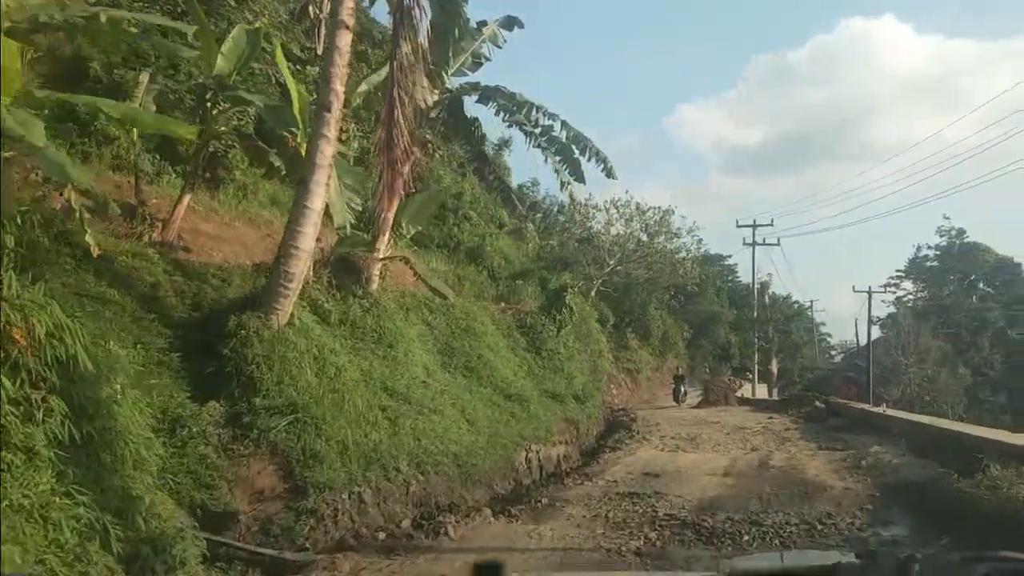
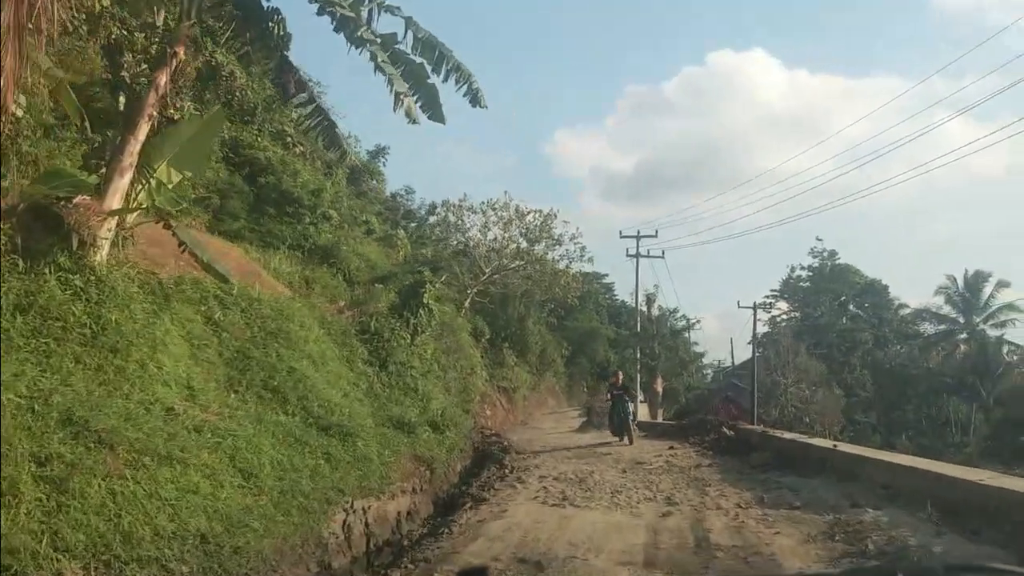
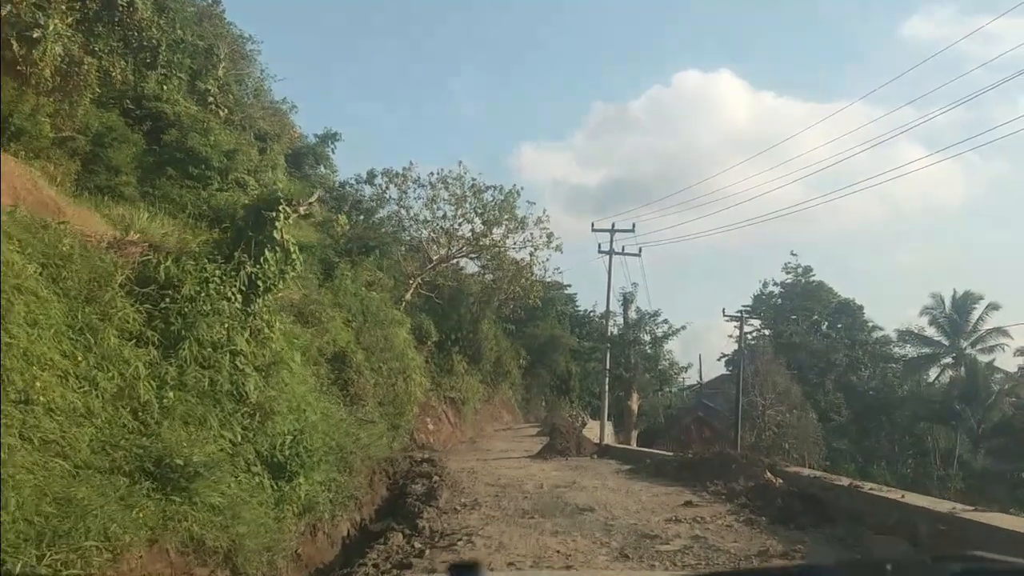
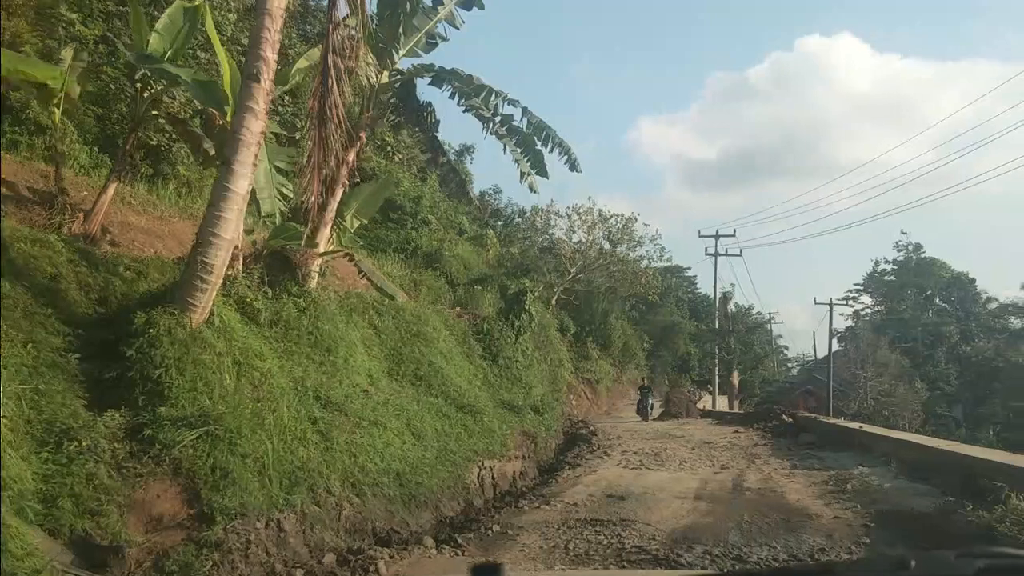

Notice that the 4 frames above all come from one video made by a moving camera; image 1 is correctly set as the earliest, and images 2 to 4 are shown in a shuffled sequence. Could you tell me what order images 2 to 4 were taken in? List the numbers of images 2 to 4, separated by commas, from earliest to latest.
4, 2, 3
